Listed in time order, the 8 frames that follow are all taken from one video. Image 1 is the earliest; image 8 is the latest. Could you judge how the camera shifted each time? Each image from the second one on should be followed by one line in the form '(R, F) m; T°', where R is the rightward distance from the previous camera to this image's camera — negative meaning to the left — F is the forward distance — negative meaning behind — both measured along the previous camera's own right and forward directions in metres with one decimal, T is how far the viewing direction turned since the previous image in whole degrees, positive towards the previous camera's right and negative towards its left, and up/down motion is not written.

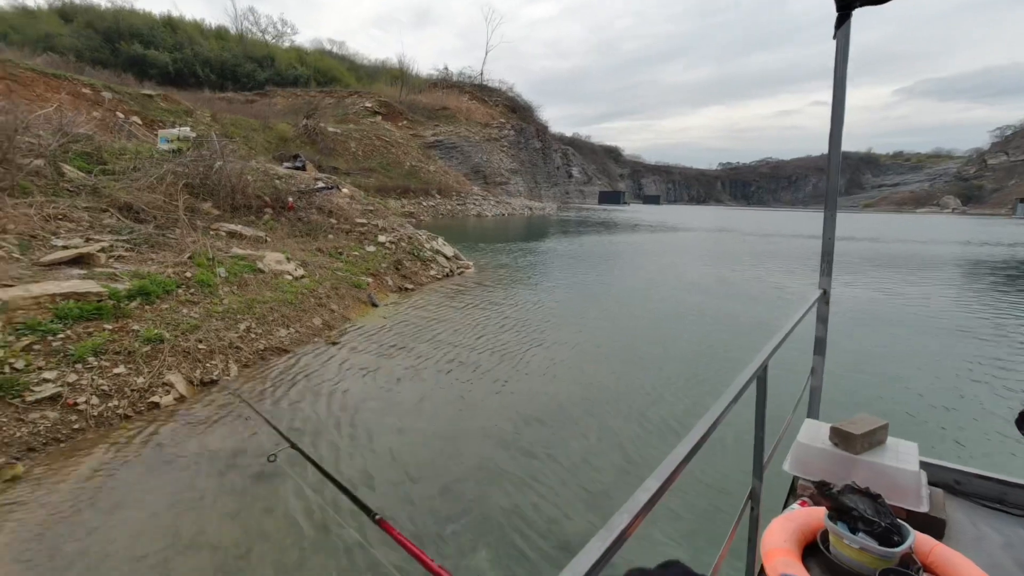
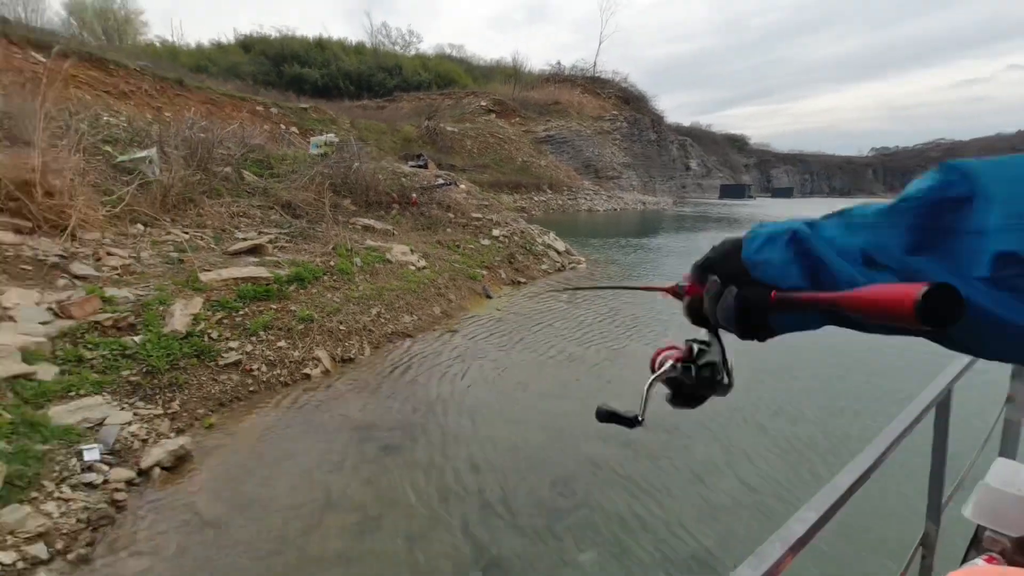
(0.0, -0.5) m; -12°
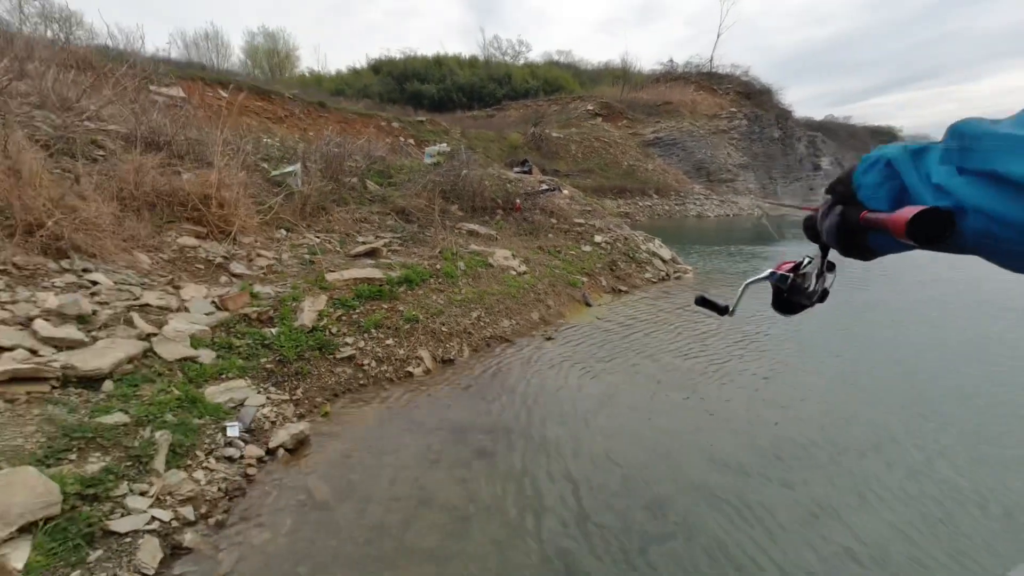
(0.0, -0.1) m; -11°
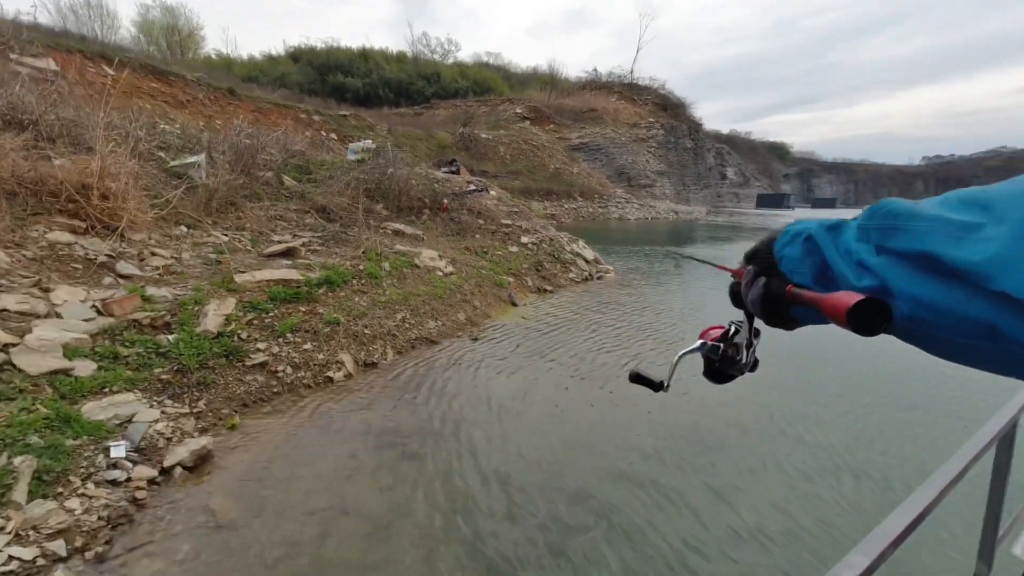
(0.0, +0.2) m; +8°
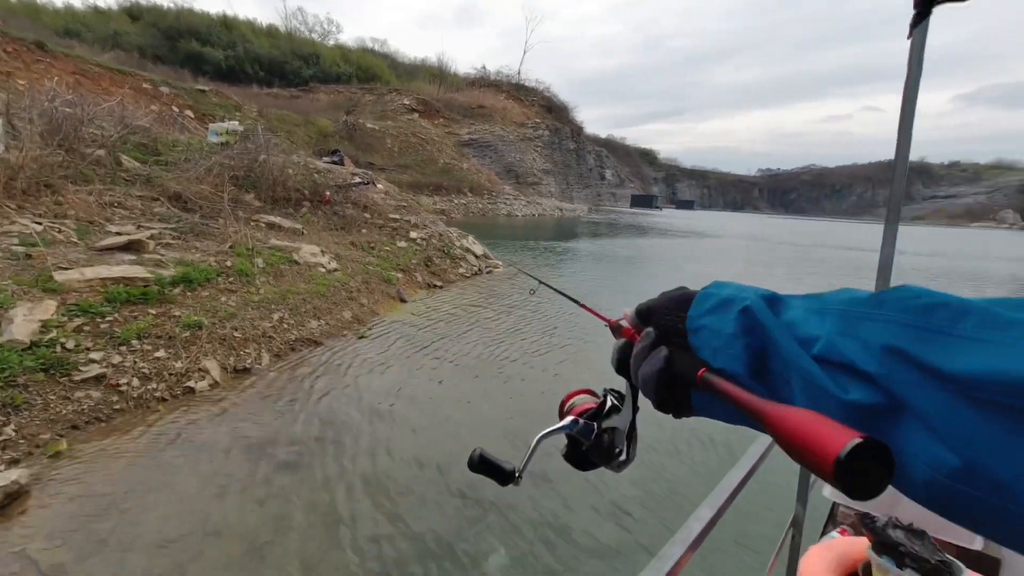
(+0.1, +0.4) m; +12°
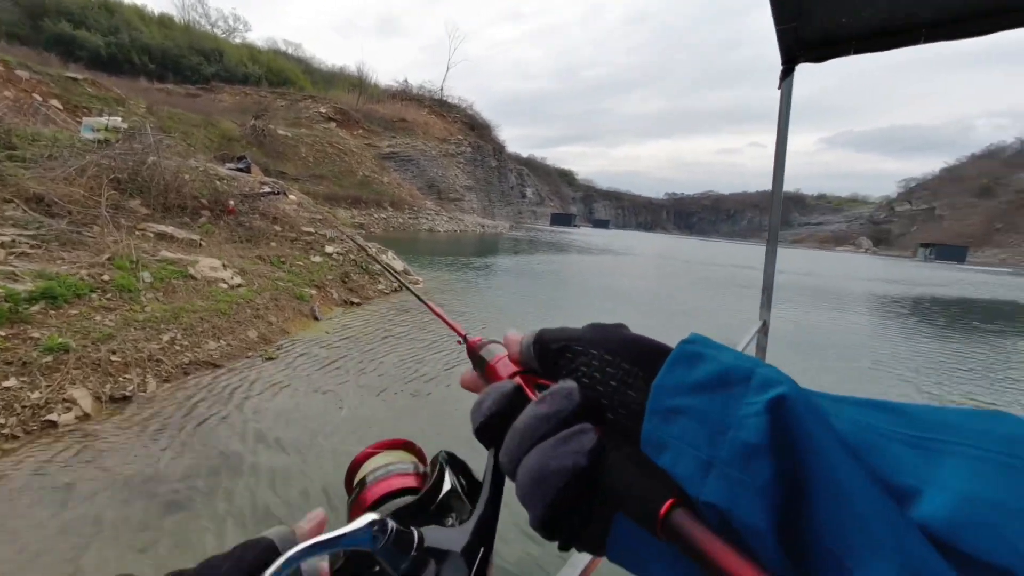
(0.0, +0.5) m; +8°
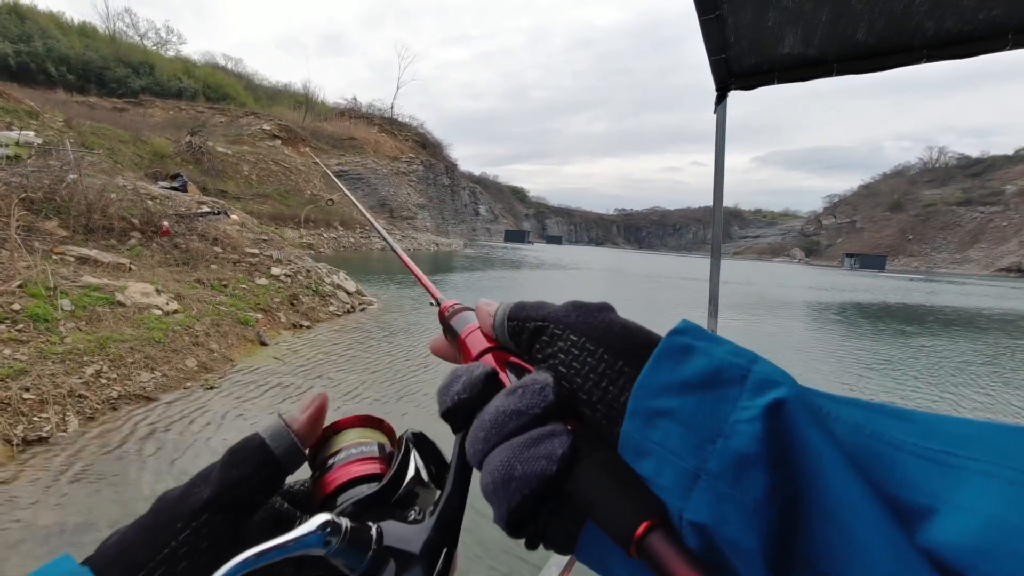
(0.0, +0.3) m; +5°
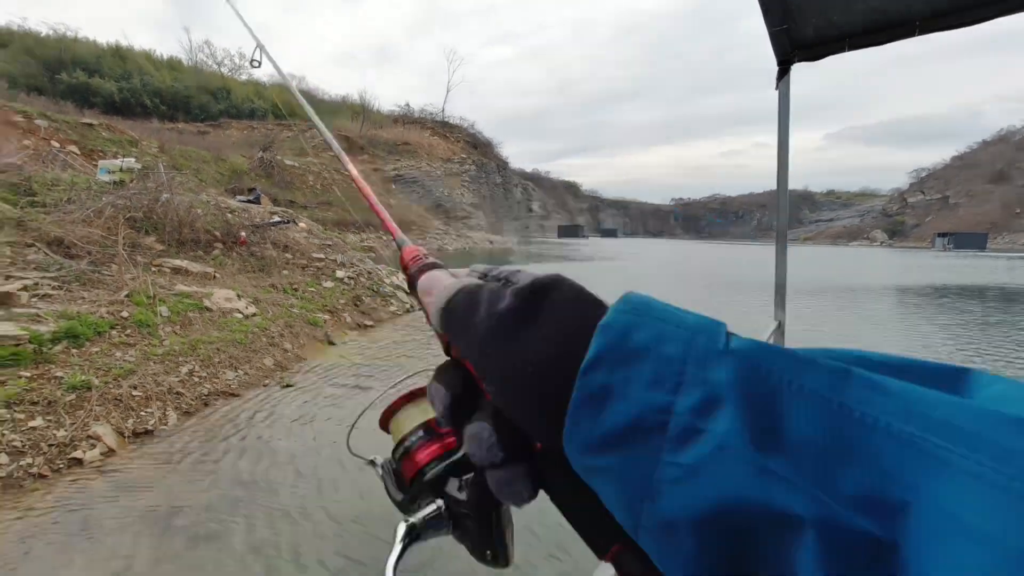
(0.0, -0.4) m; -6°
